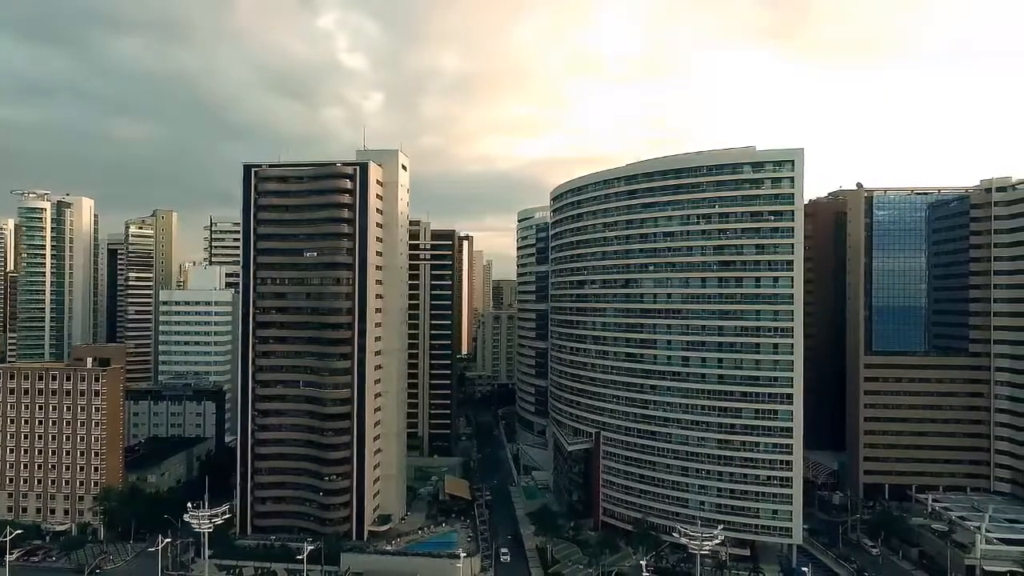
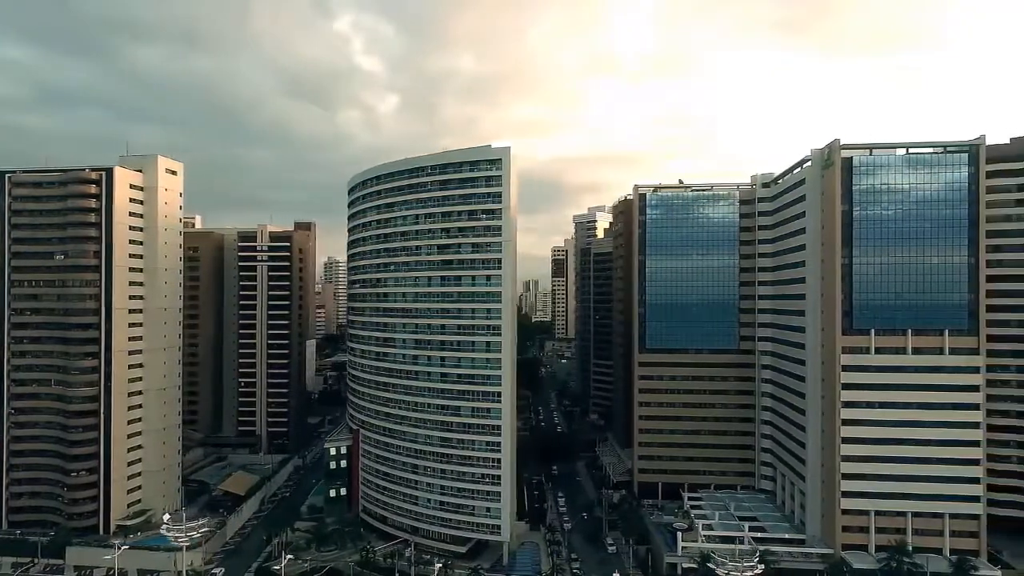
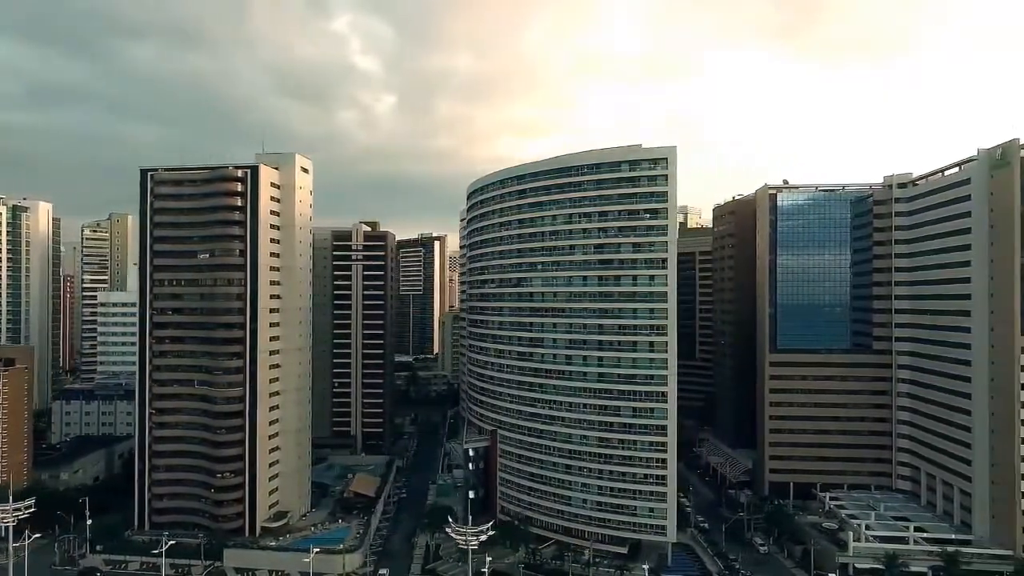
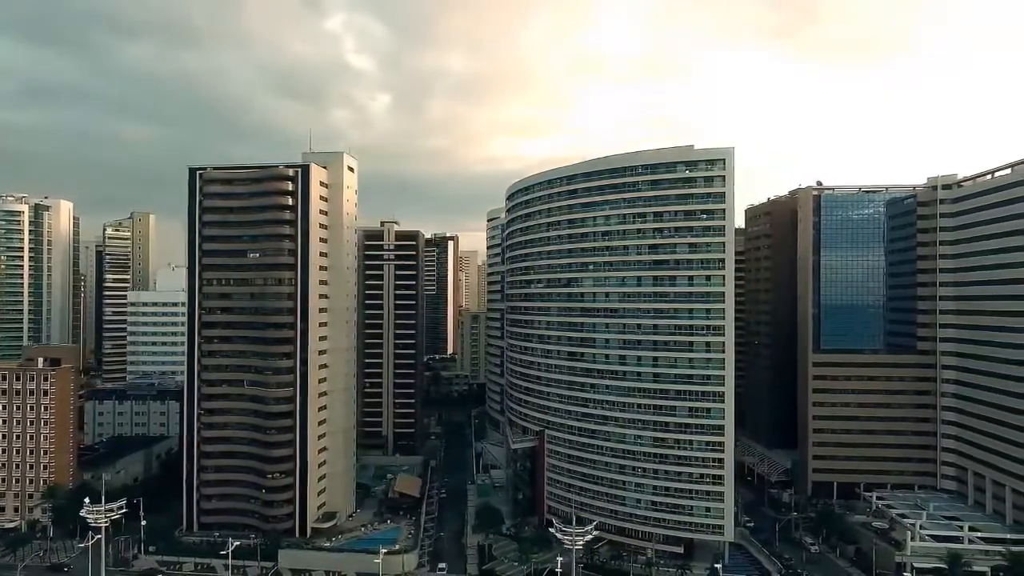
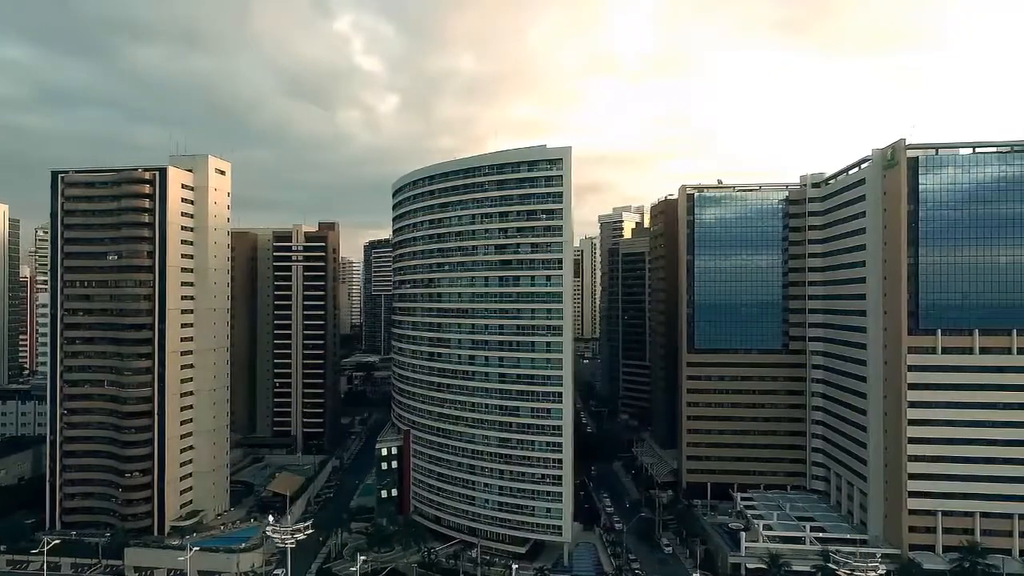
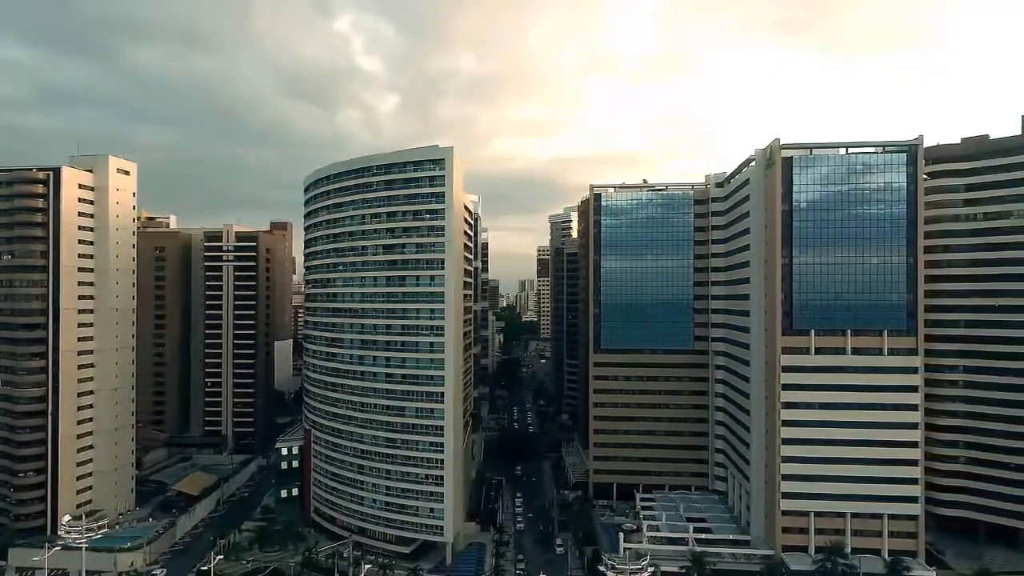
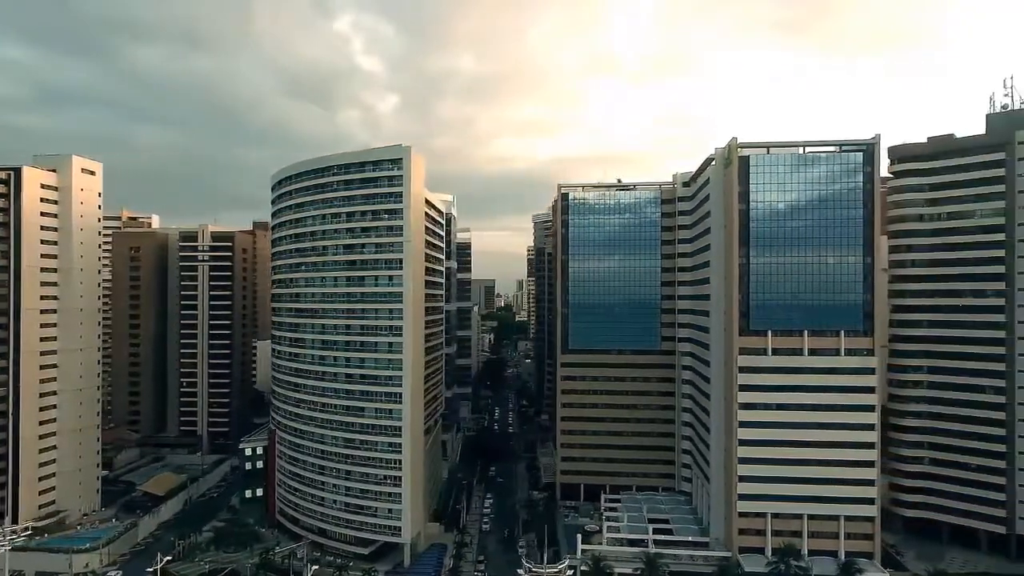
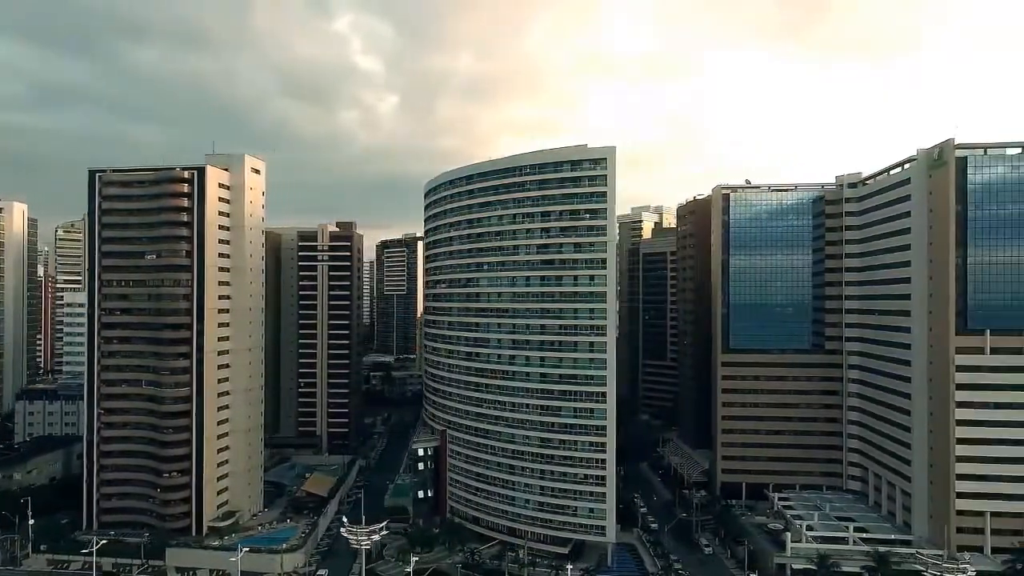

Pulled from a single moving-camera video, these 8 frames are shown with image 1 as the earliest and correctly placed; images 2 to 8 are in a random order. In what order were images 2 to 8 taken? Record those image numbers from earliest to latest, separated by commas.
4, 3, 8, 5, 2, 6, 7
